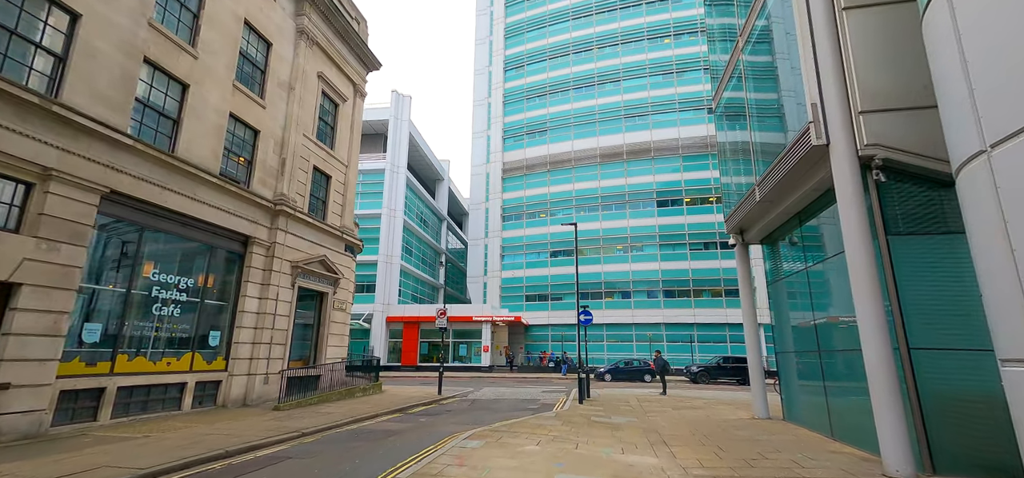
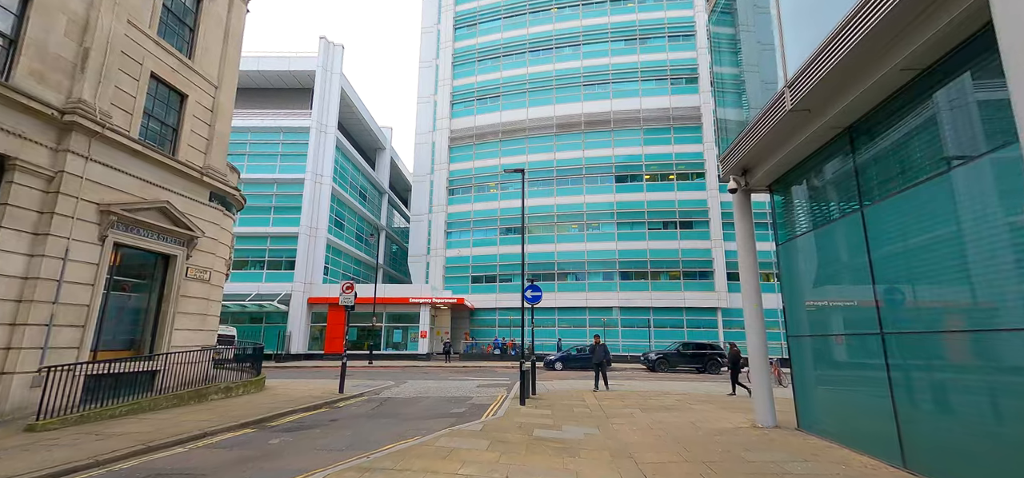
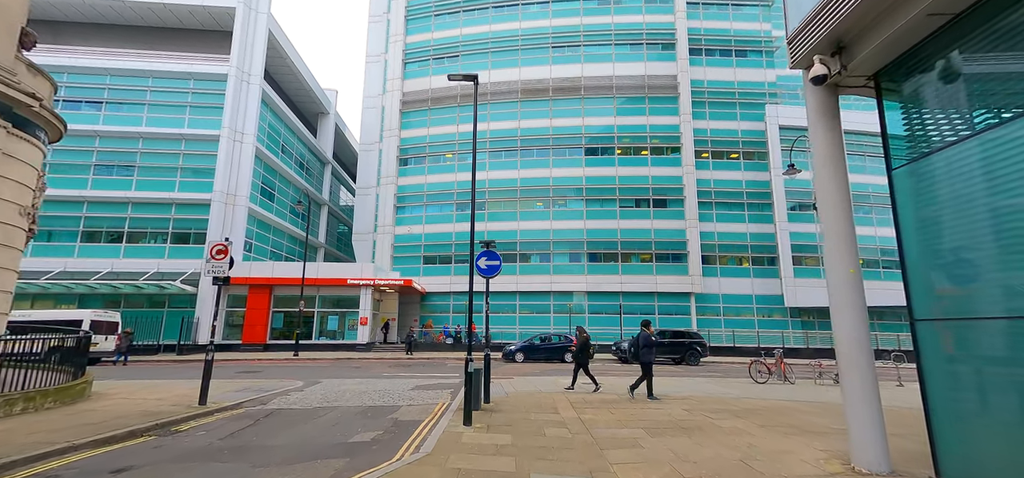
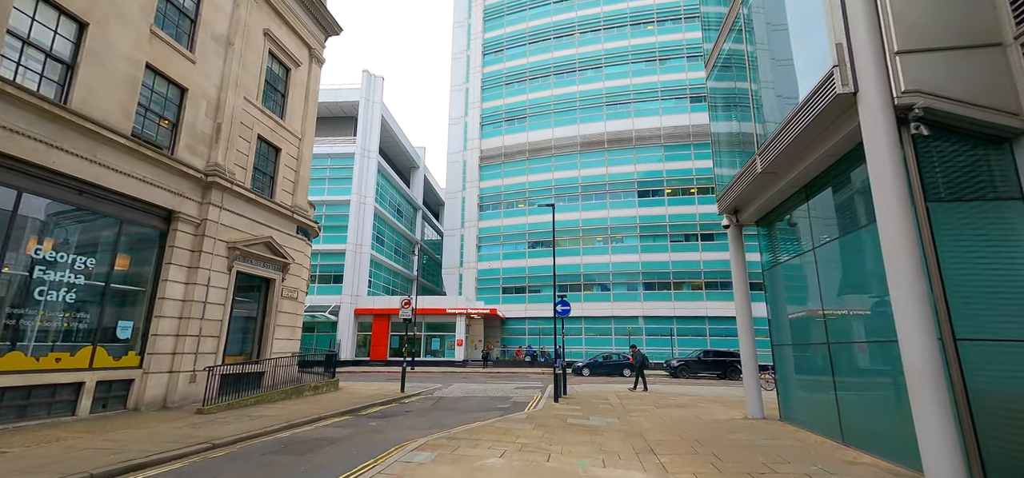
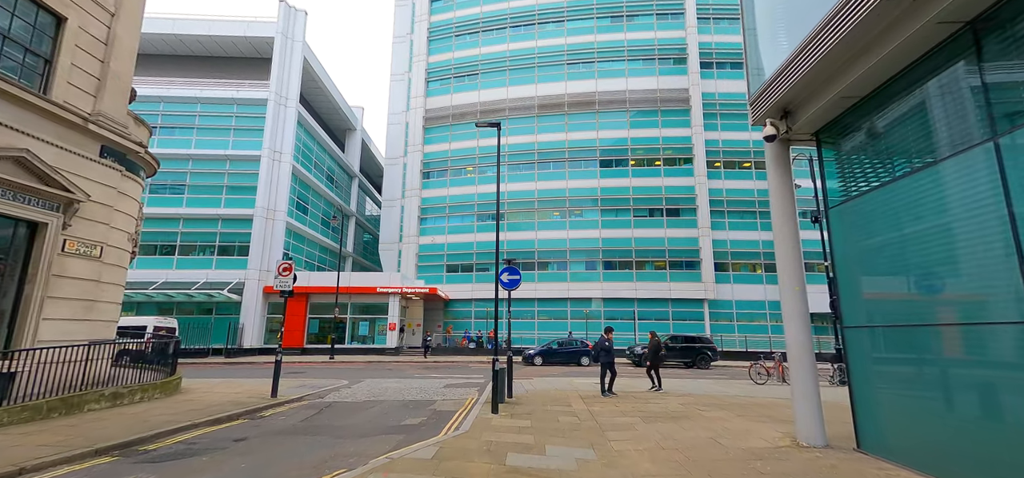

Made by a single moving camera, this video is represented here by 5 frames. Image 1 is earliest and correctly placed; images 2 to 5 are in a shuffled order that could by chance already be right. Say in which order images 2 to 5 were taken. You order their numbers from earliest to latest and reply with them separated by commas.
4, 2, 5, 3
